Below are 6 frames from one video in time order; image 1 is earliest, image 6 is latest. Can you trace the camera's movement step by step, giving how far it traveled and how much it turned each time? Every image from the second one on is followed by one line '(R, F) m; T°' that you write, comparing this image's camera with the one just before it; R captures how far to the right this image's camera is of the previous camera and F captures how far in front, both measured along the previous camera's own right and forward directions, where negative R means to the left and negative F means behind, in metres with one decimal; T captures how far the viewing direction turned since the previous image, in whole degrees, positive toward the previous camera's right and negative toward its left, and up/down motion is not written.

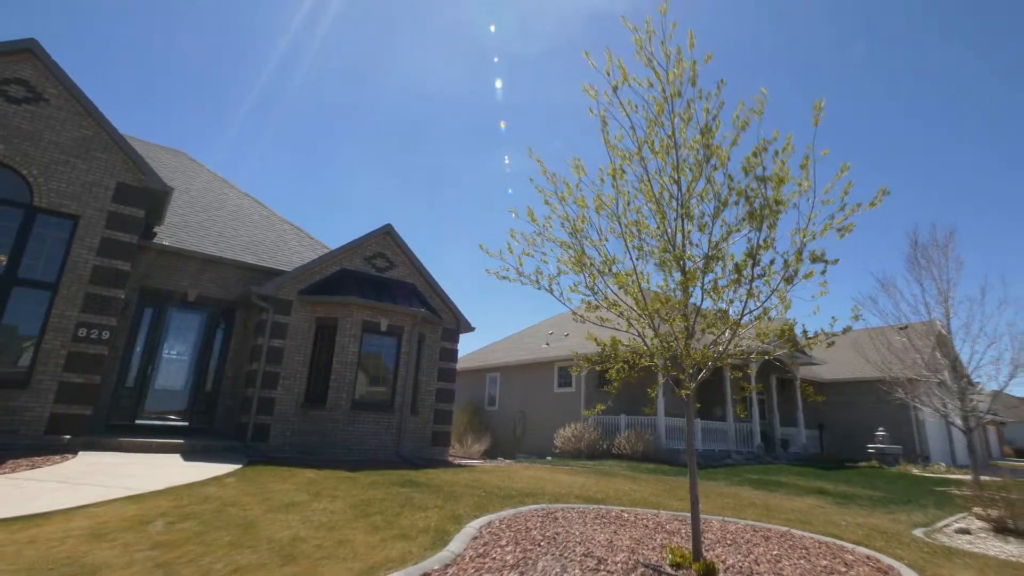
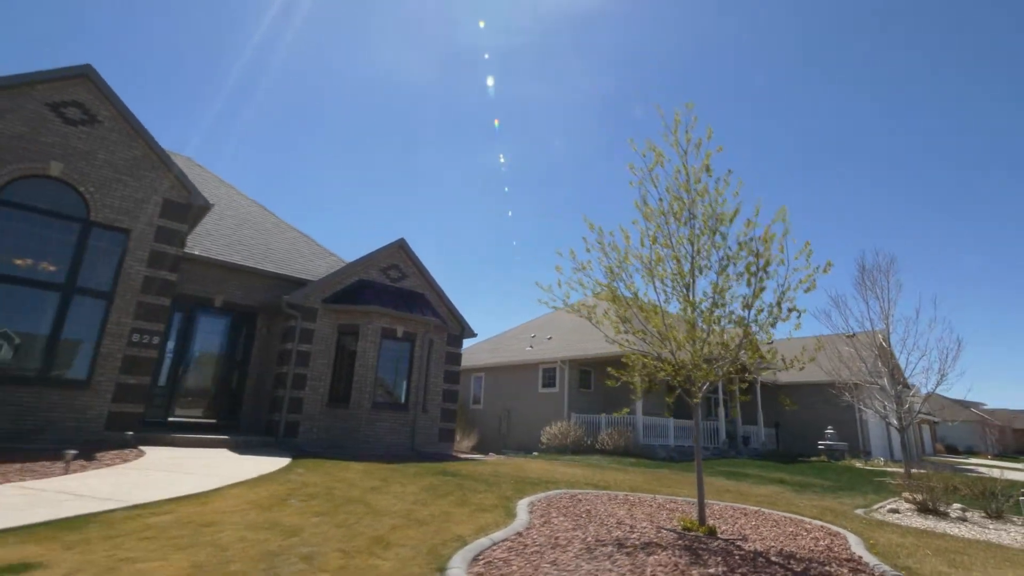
(-1.1, -1.4) m; +4°
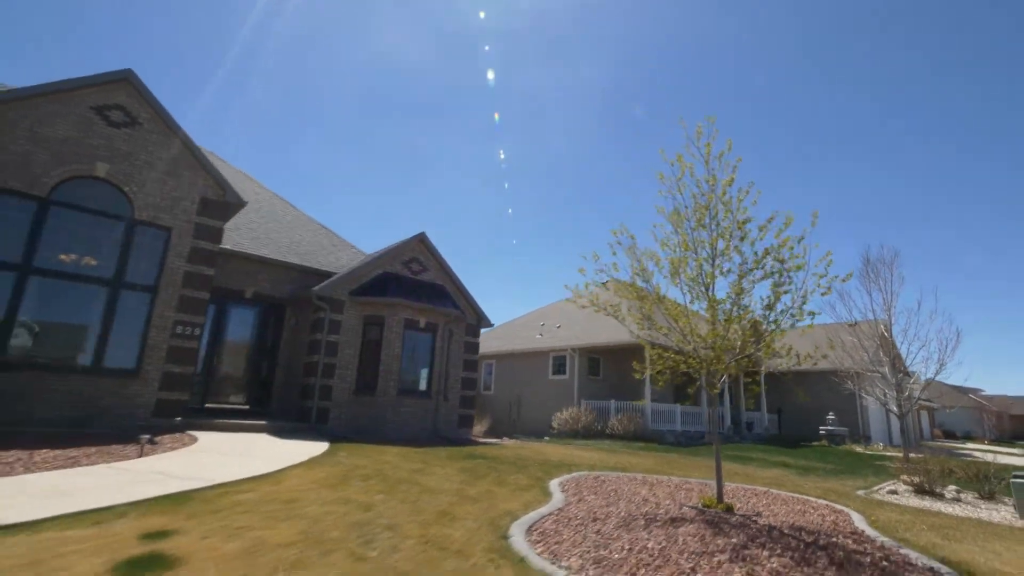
(-0.5, -0.6) m; 0°
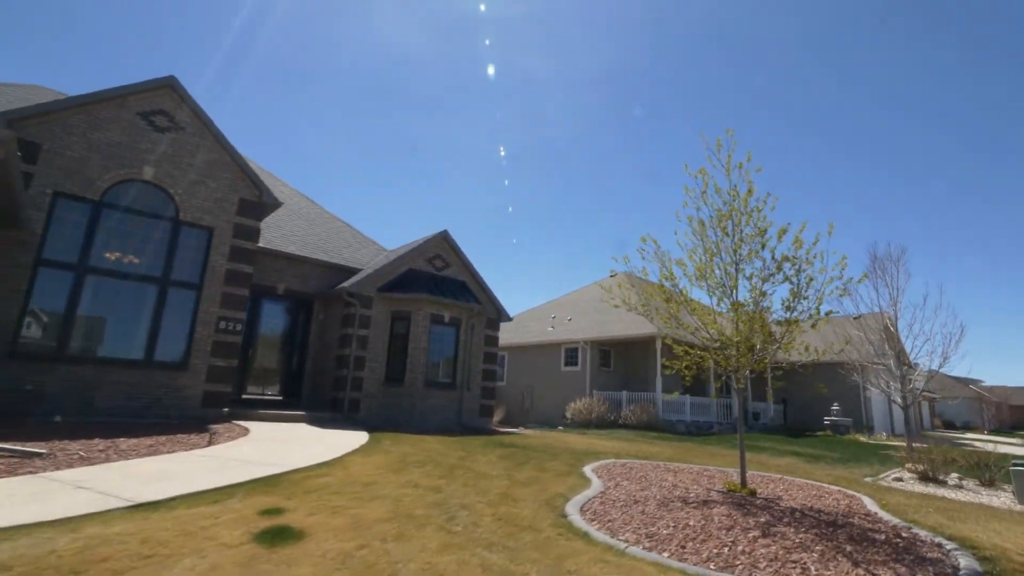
(-0.6, -0.6) m; 0°
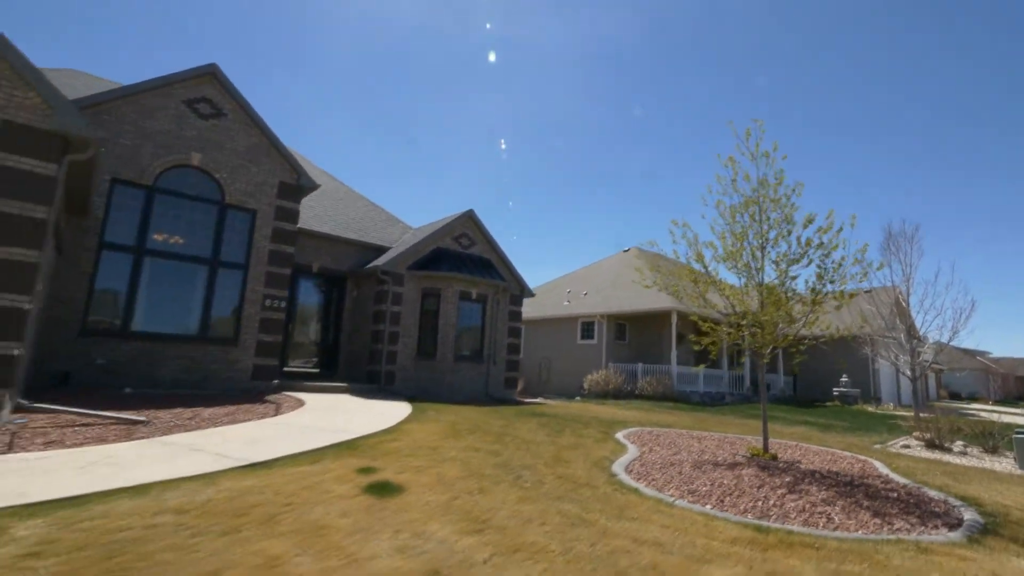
(-0.6, -0.6) m; -1°
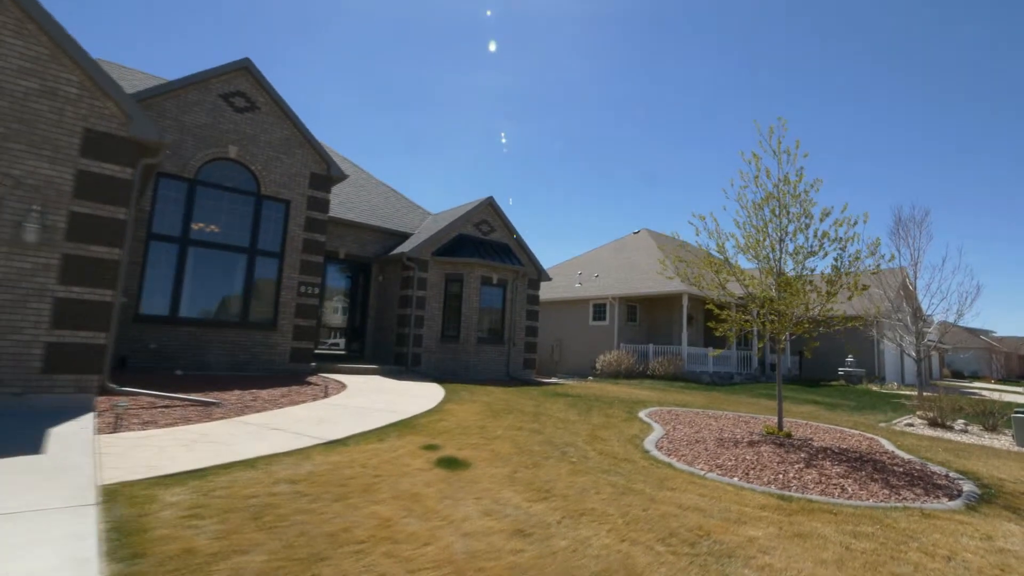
(-0.5, -0.6) m; 0°
